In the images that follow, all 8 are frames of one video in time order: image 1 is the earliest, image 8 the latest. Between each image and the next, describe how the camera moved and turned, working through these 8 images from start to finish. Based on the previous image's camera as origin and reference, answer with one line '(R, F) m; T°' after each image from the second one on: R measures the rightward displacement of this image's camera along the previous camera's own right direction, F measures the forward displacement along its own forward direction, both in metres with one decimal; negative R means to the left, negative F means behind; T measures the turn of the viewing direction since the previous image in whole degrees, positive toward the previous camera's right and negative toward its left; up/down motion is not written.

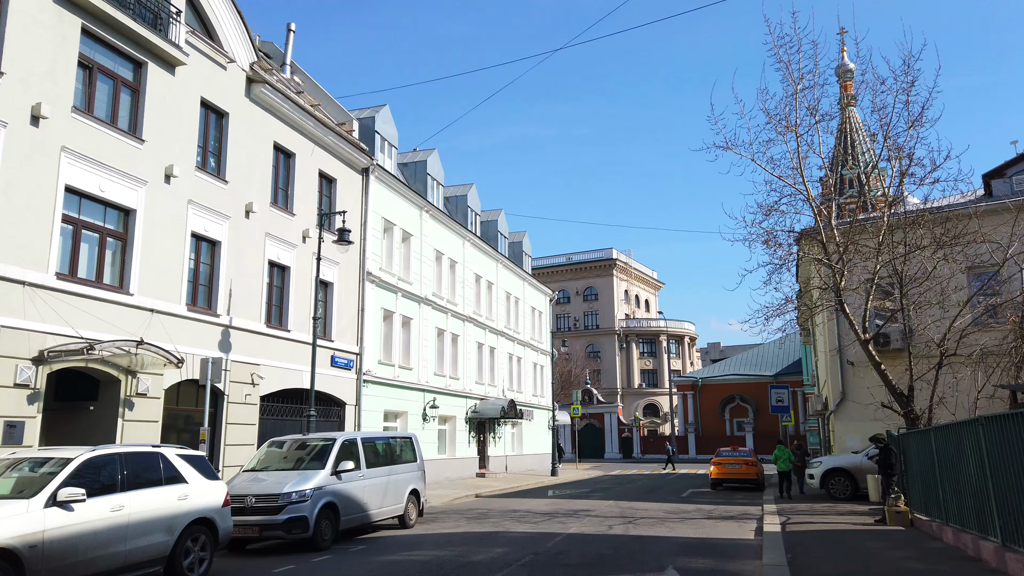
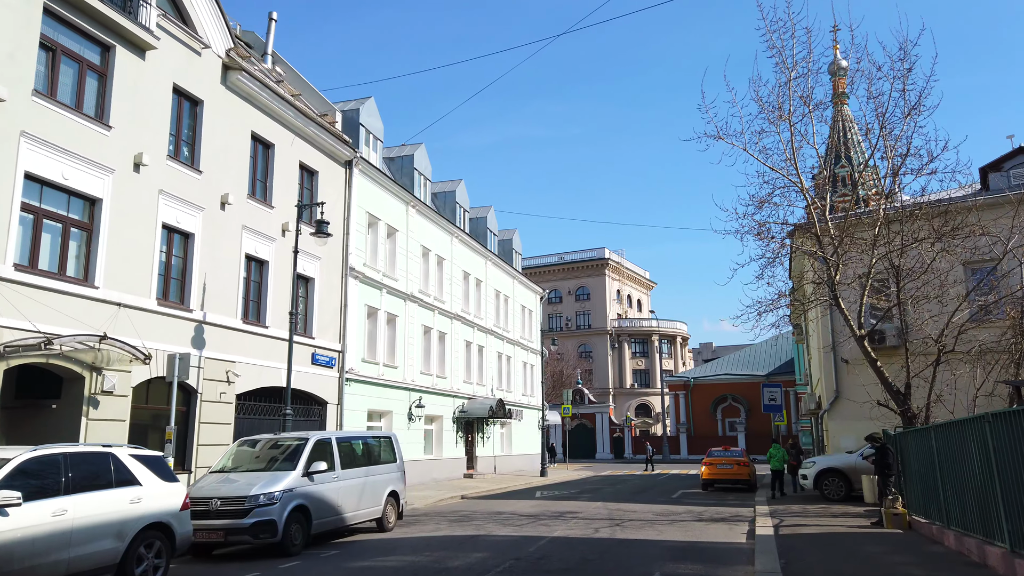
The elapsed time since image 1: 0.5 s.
(+0.2, +0.6) m; +1°
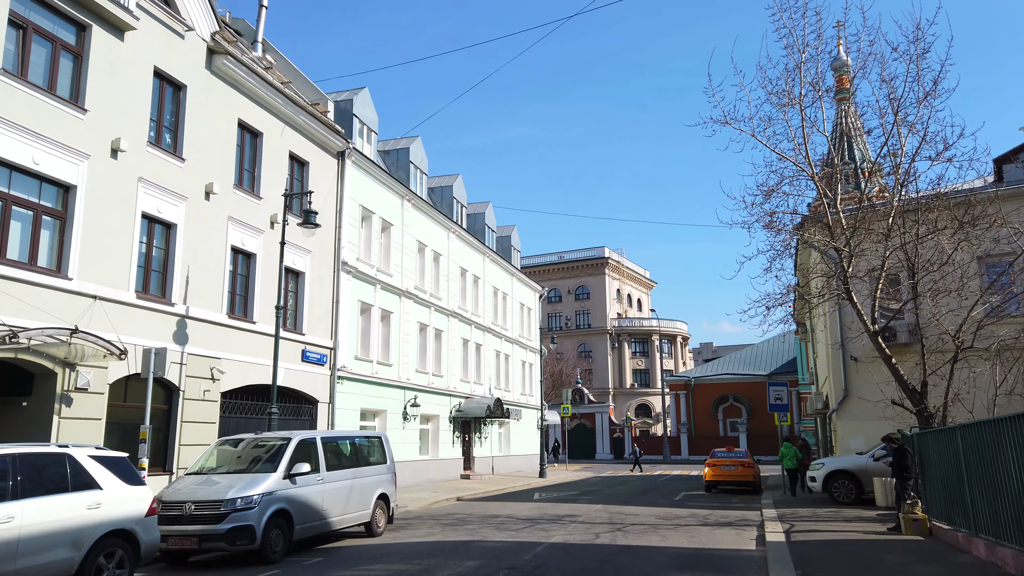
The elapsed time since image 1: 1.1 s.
(+0.1, +0.8) m; 0°
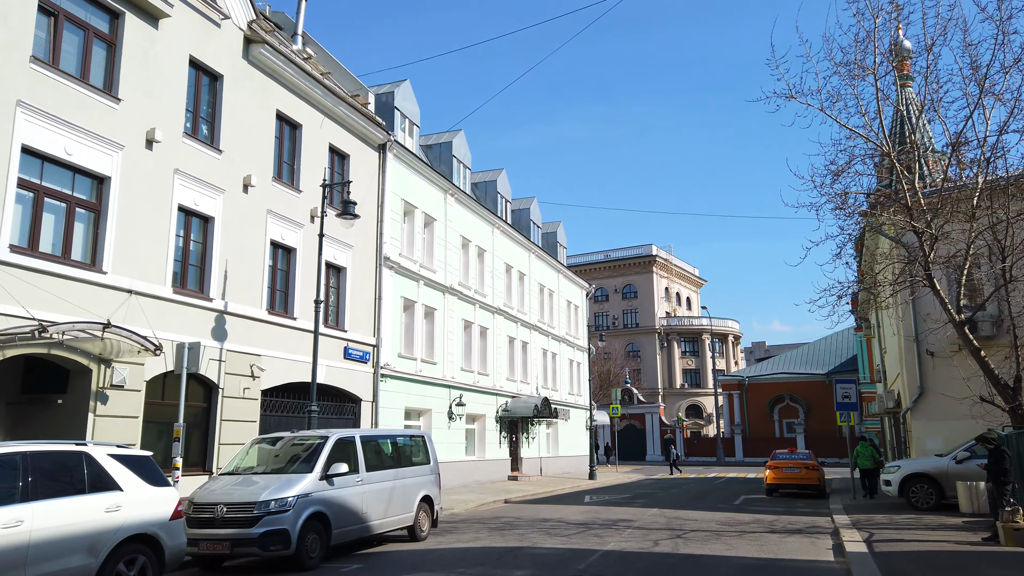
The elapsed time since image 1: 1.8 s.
(-0.1, +0.9) m; -3°
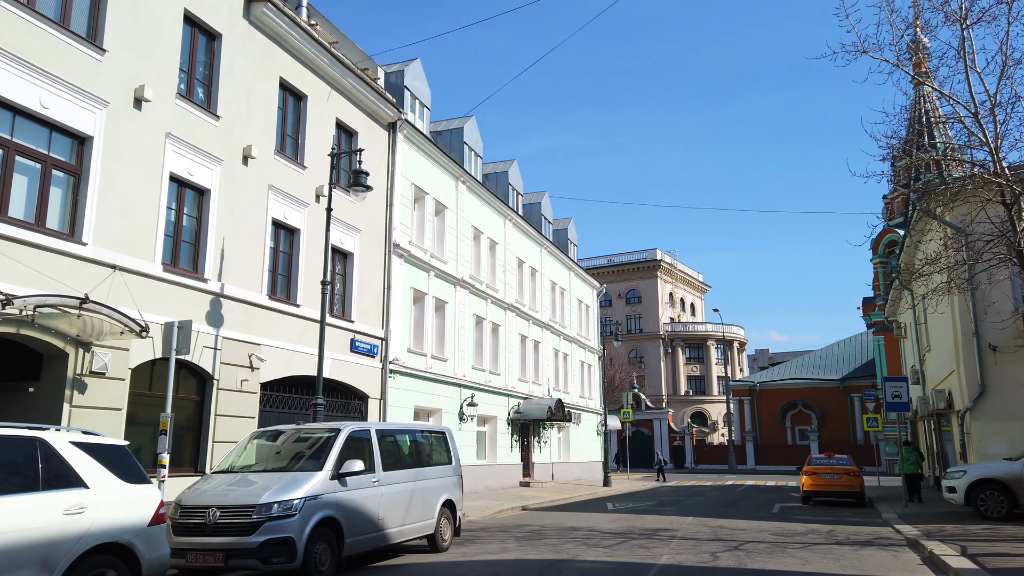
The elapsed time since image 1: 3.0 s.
(-0.6, +1.7) m; 0°
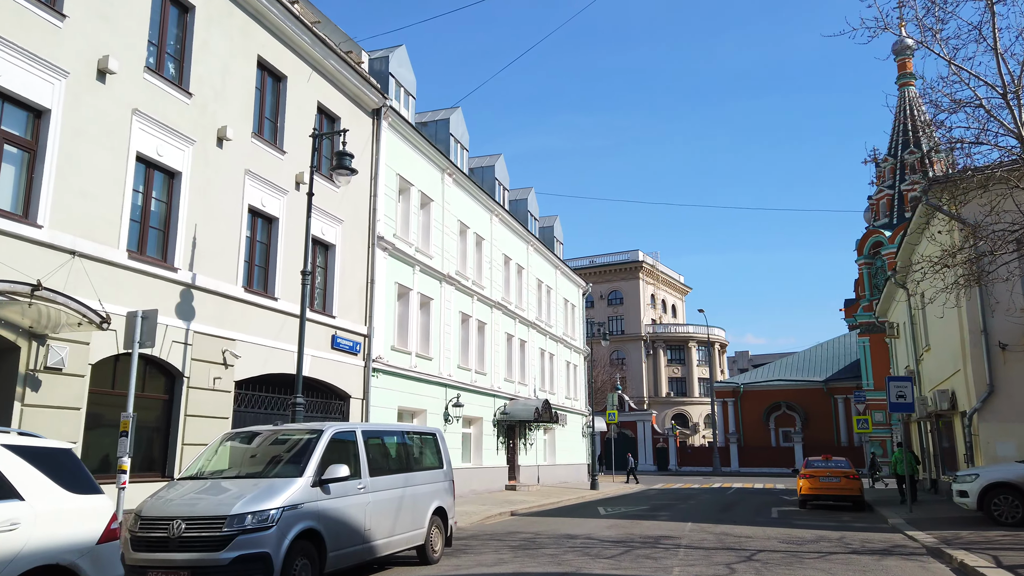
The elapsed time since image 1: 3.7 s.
(-0.3, +1.0) m; +2°
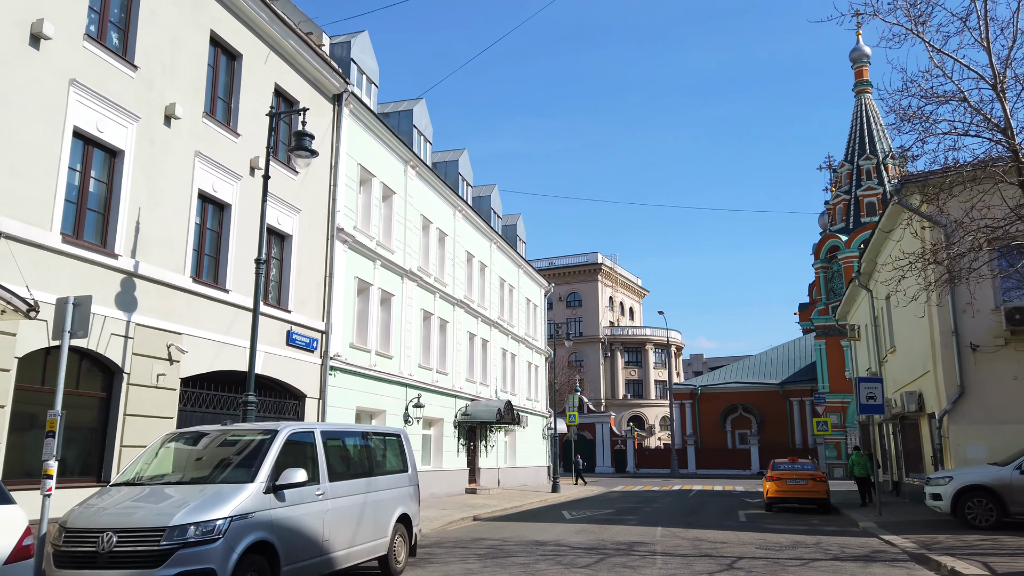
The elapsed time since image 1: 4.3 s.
(-0.2, +0.8) m; +3°
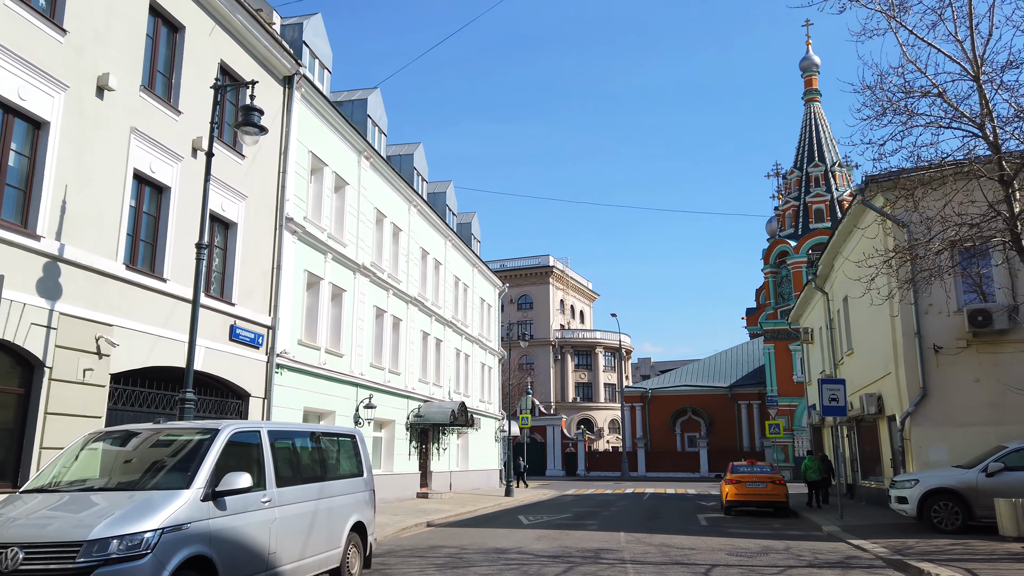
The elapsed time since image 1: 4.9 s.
(-0.2, +0.8) m; +4°
